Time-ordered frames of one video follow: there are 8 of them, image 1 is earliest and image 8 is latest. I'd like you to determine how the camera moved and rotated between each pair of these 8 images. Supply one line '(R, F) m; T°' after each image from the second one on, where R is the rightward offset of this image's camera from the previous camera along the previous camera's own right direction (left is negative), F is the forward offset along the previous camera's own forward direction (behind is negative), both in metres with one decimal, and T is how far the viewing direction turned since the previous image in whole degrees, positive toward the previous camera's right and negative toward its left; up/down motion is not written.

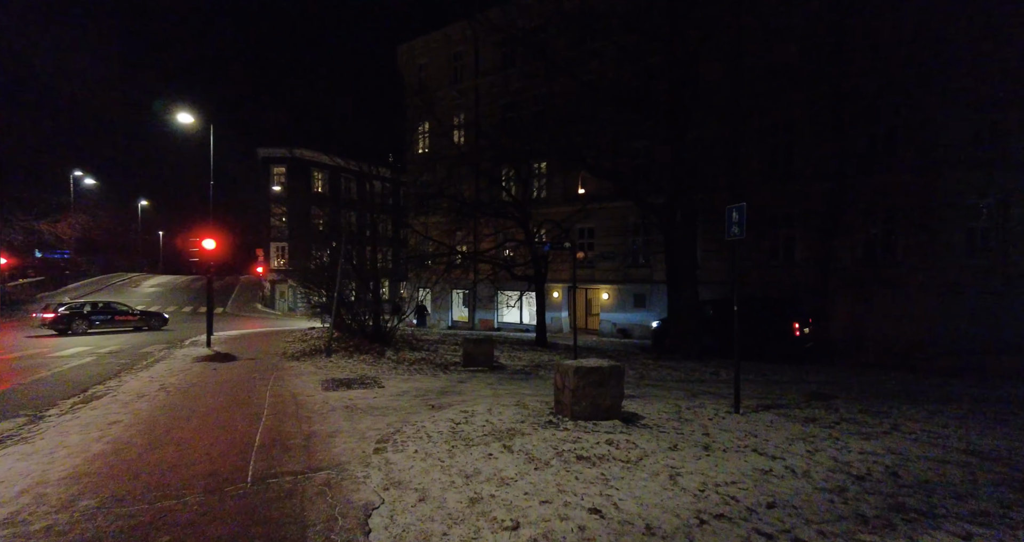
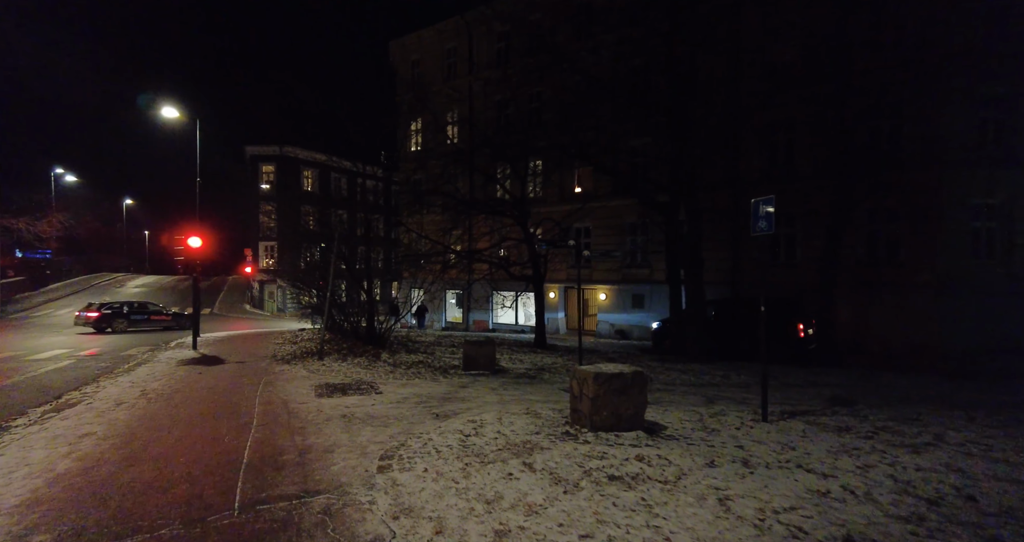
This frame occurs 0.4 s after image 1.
(-0.2, +0.4) m; +1°
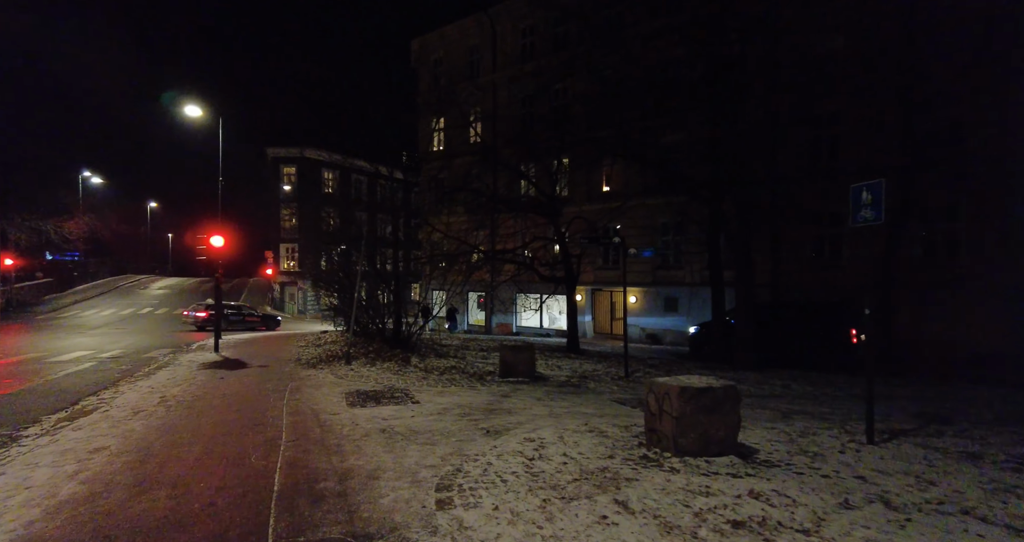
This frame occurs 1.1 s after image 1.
(-0.5, +0.6) m; -2°
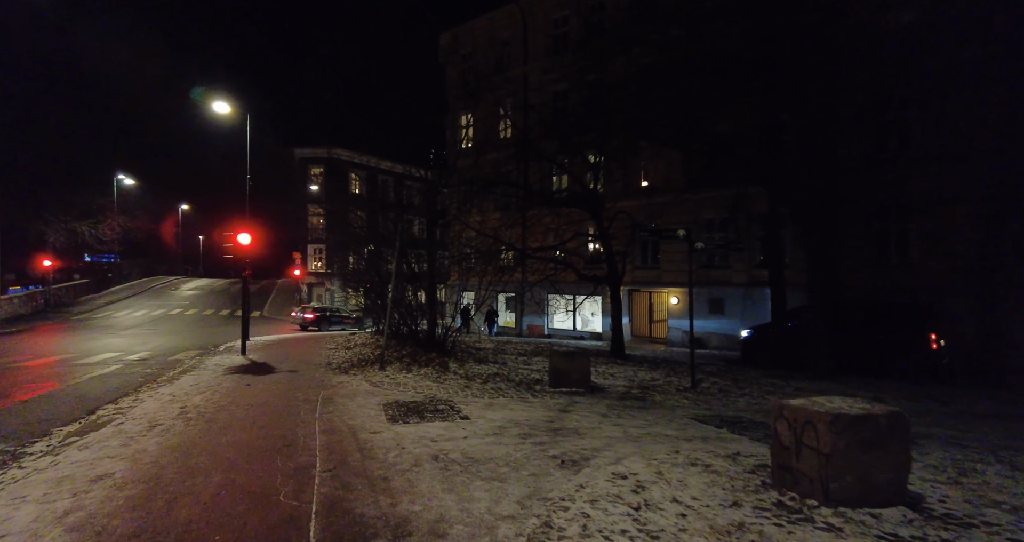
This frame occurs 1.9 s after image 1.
(-0.5, +0.9) m; -3°
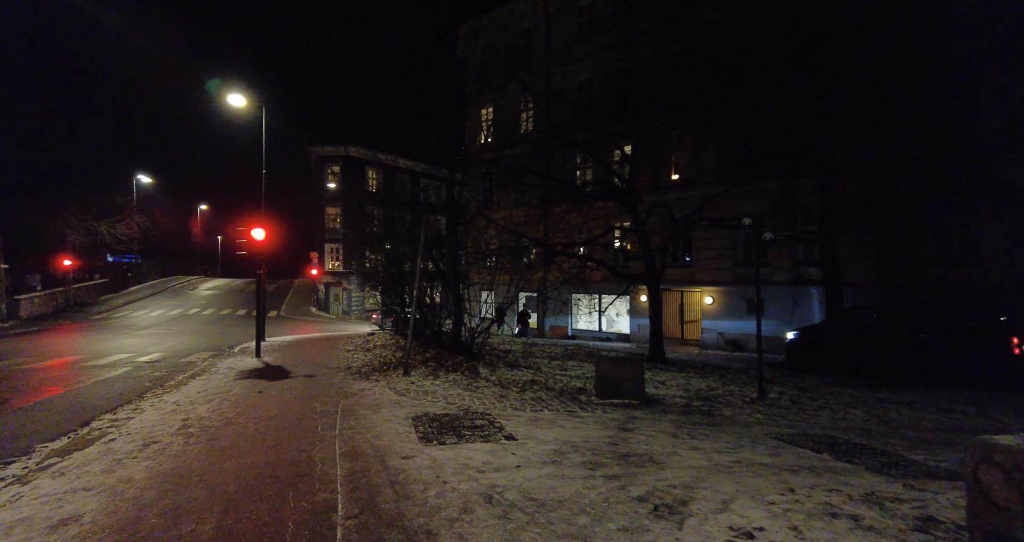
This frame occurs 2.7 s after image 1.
(-0.4, +0.8) m; -2°
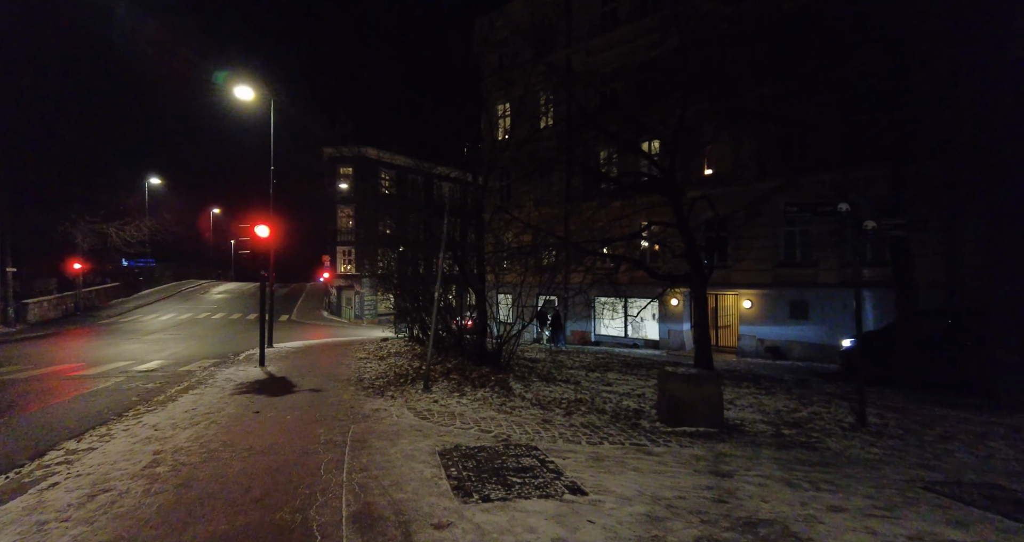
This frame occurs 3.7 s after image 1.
(-0.4, +1.1) m; -1°
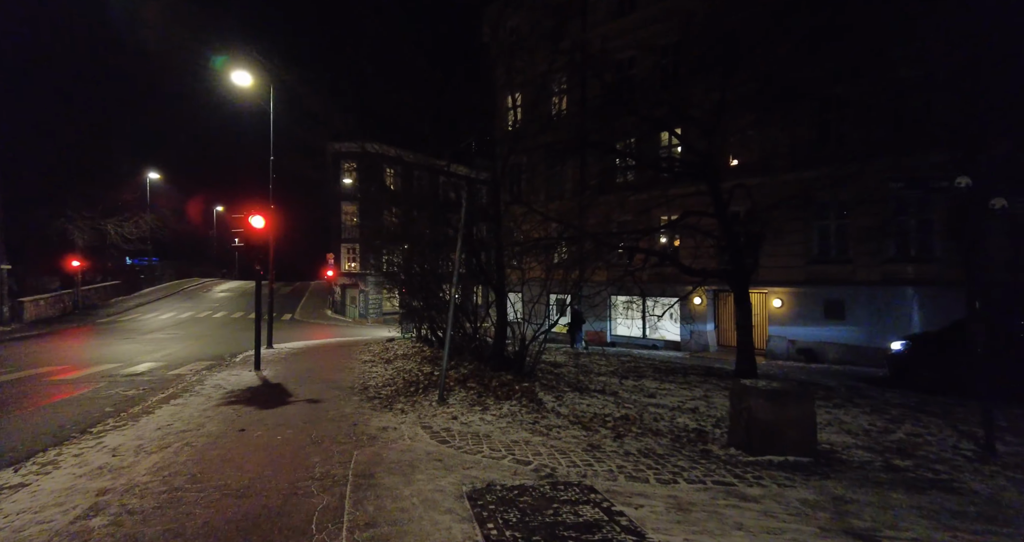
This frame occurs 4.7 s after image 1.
(-0.3, +1.0) m; -1°
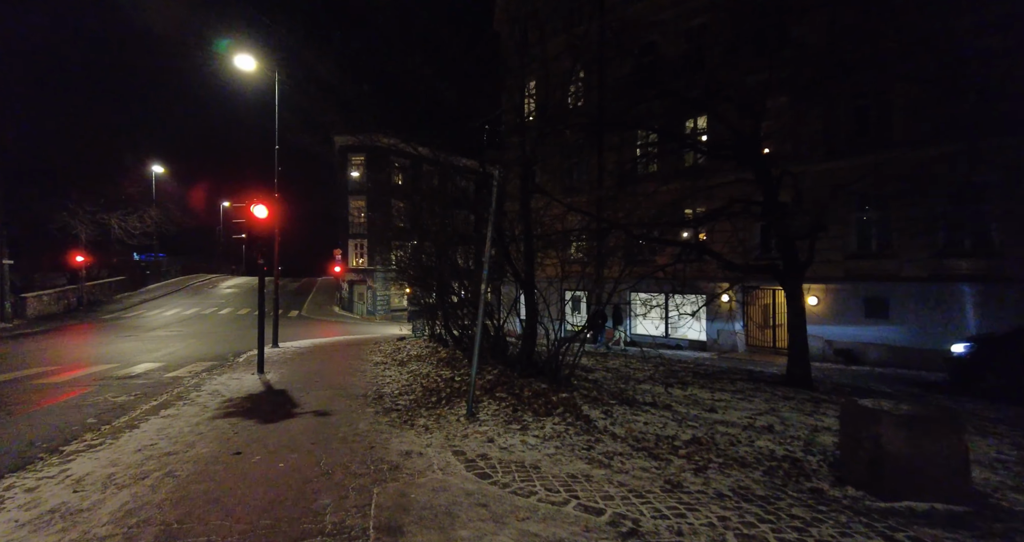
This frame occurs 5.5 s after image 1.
(-0.4, +0.9) m; -1°
